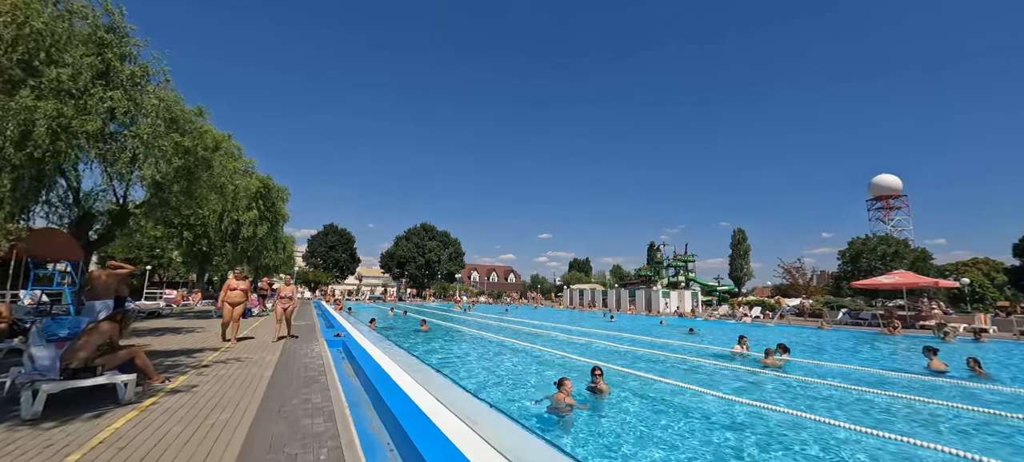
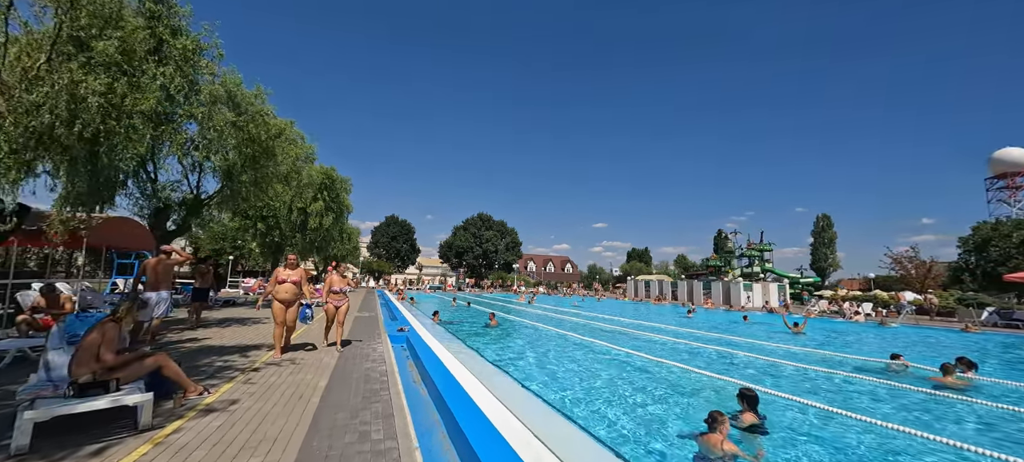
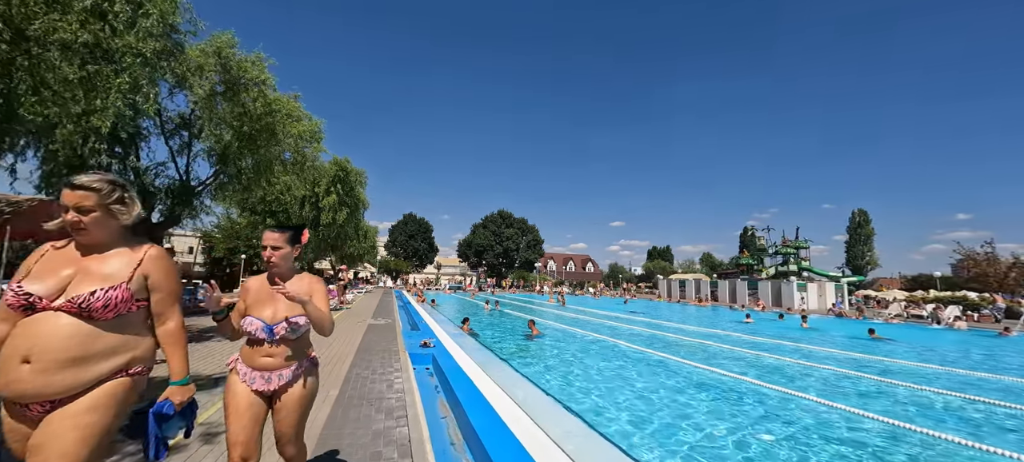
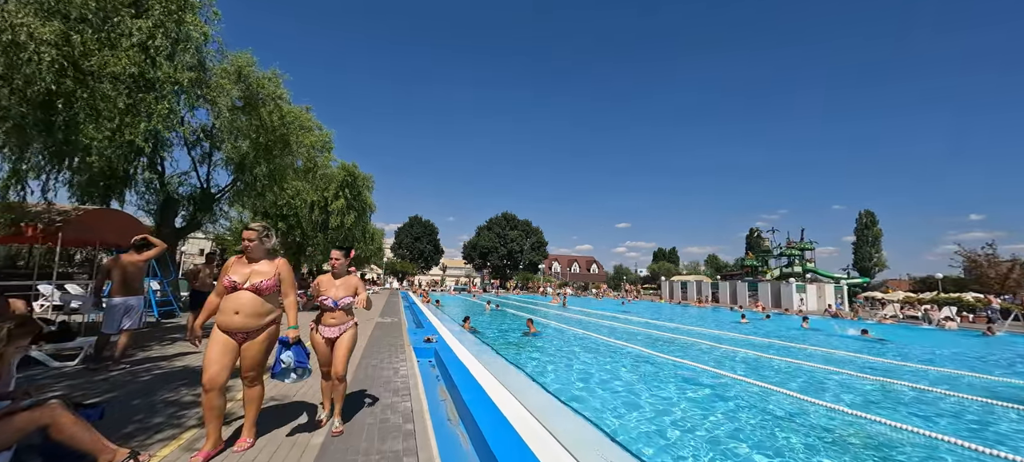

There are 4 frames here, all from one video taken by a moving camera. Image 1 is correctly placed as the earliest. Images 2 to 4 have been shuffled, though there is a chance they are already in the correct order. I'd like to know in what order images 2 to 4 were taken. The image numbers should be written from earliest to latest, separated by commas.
2, 4, 3
